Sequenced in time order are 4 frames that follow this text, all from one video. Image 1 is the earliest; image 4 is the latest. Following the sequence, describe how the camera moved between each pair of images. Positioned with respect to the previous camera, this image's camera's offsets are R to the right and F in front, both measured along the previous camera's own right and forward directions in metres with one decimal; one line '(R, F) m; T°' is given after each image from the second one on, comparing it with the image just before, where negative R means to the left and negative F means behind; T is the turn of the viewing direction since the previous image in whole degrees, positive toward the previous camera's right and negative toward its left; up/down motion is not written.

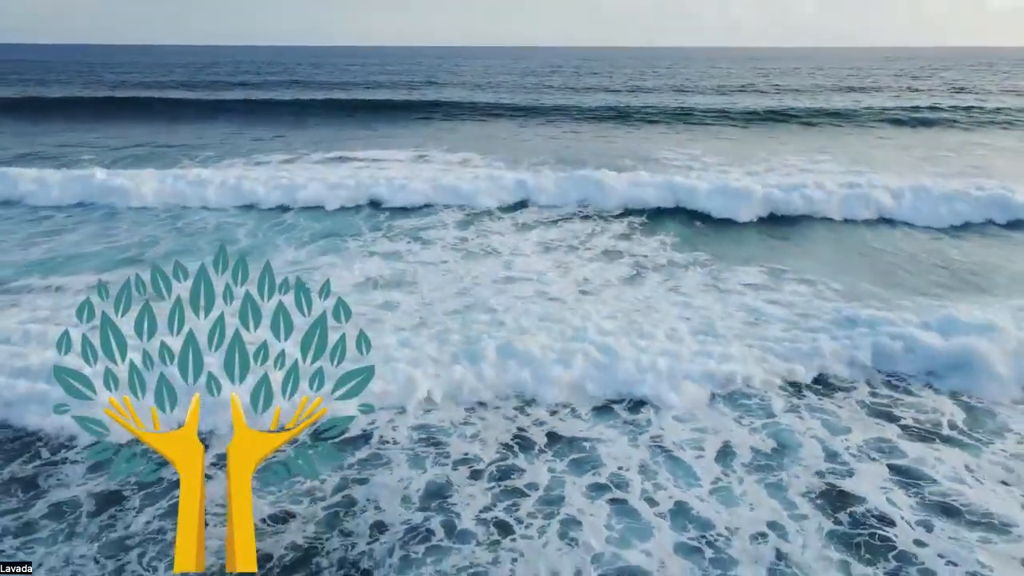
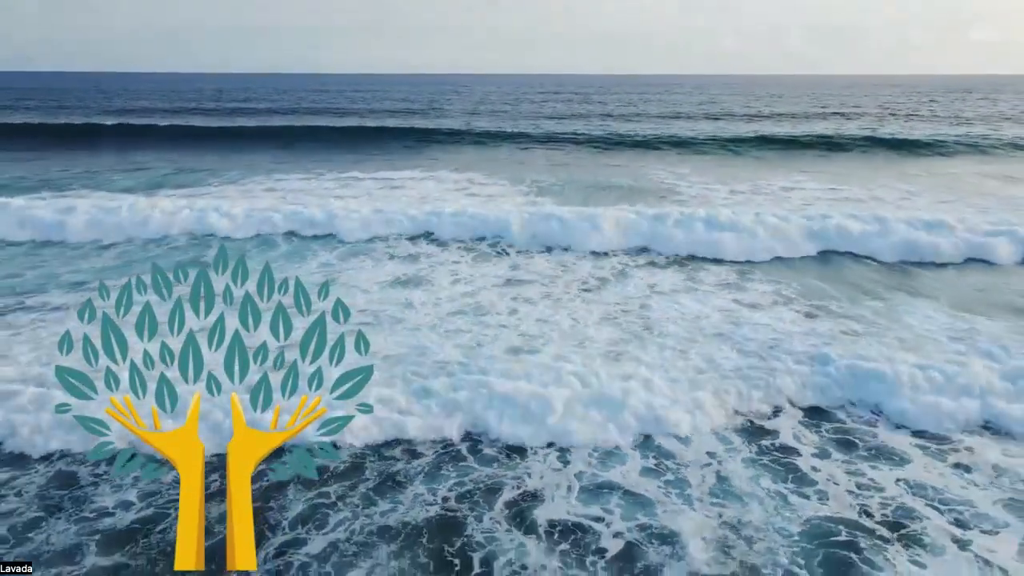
(0.0, -0.8) m; 0°
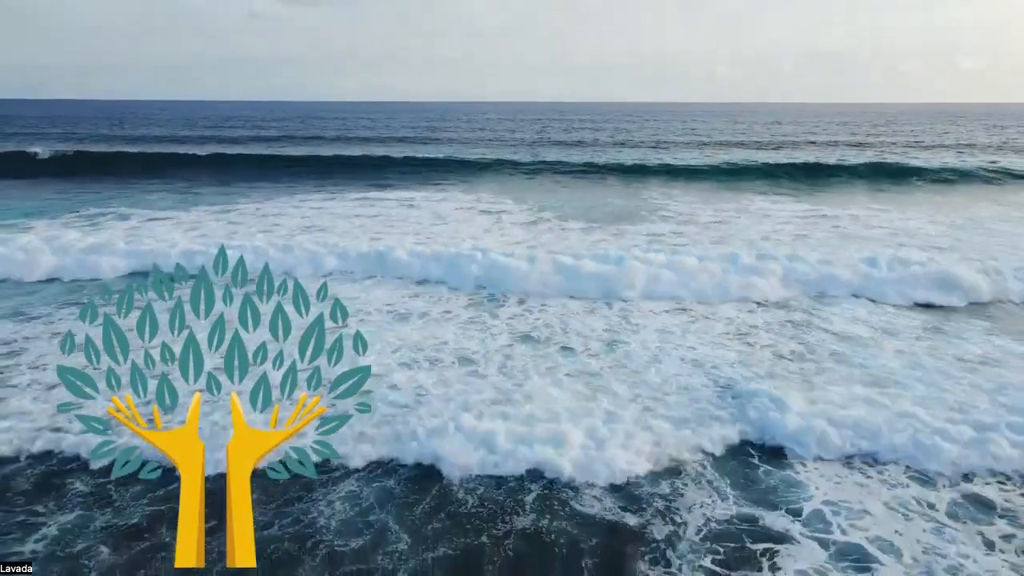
(-0.1, -0.9) m; 0°
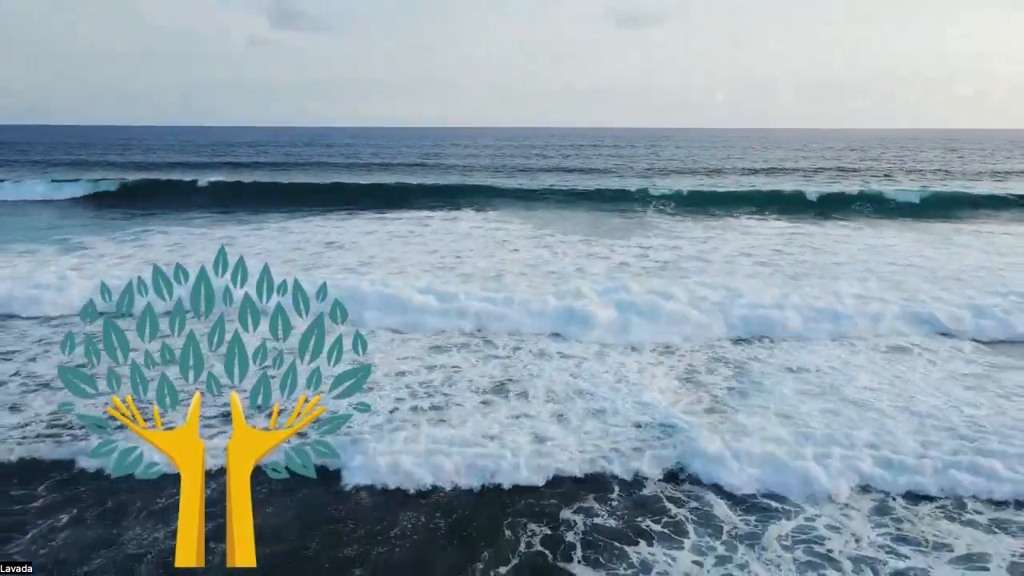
(0.0, -0.6) m; 0°
